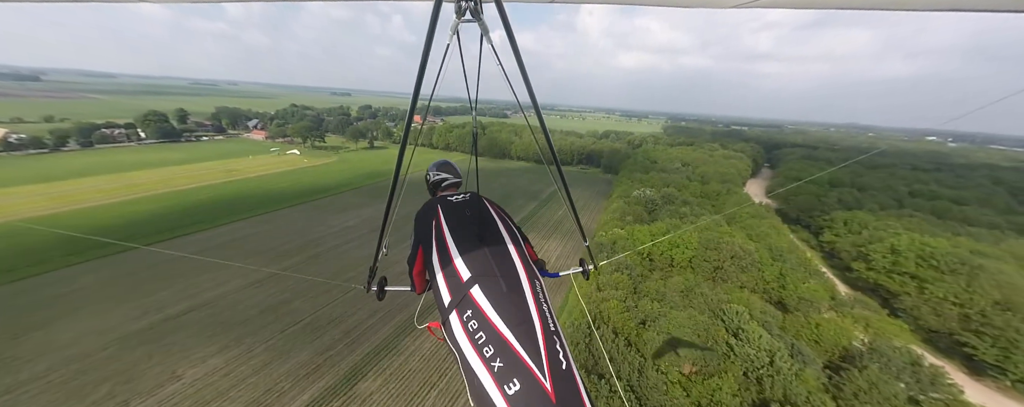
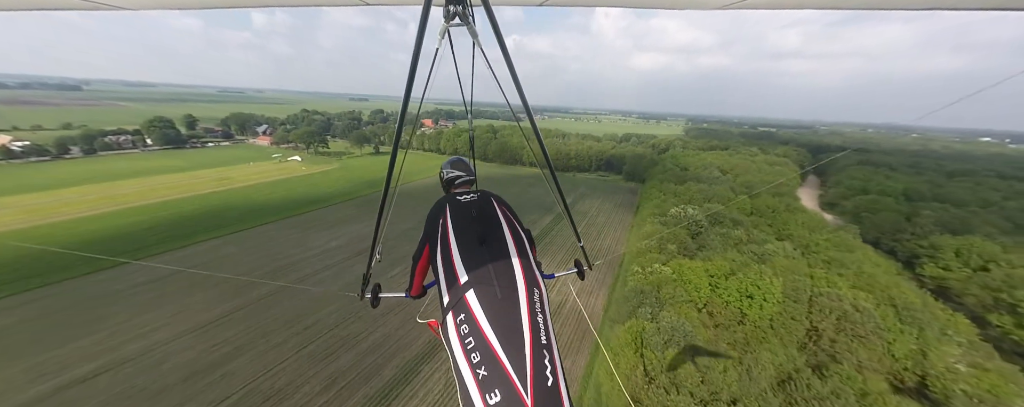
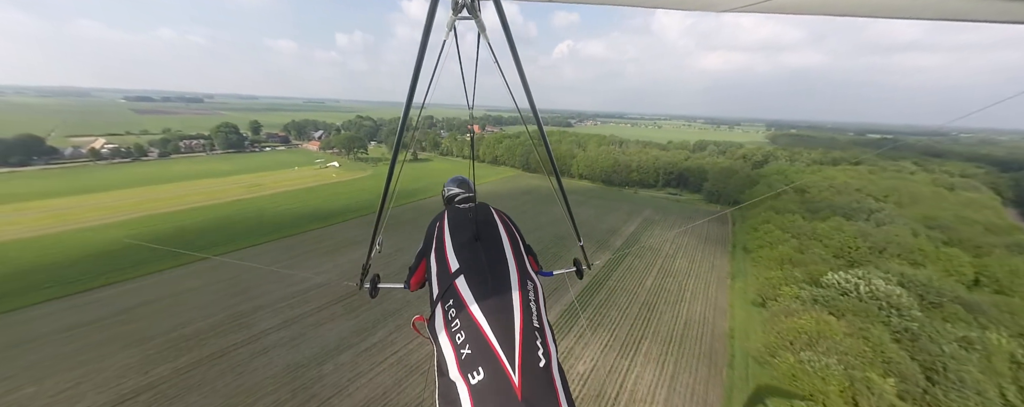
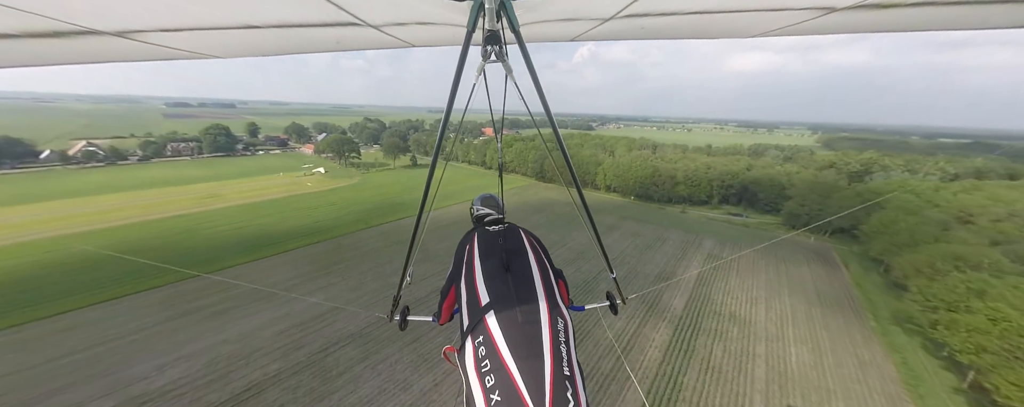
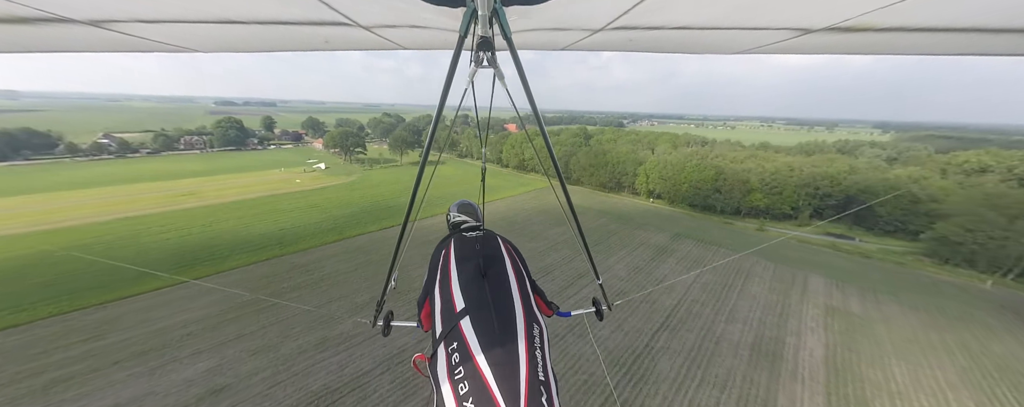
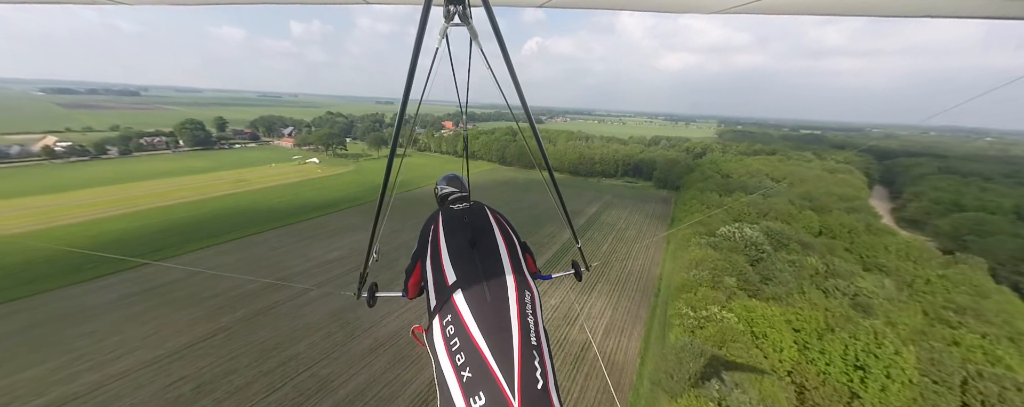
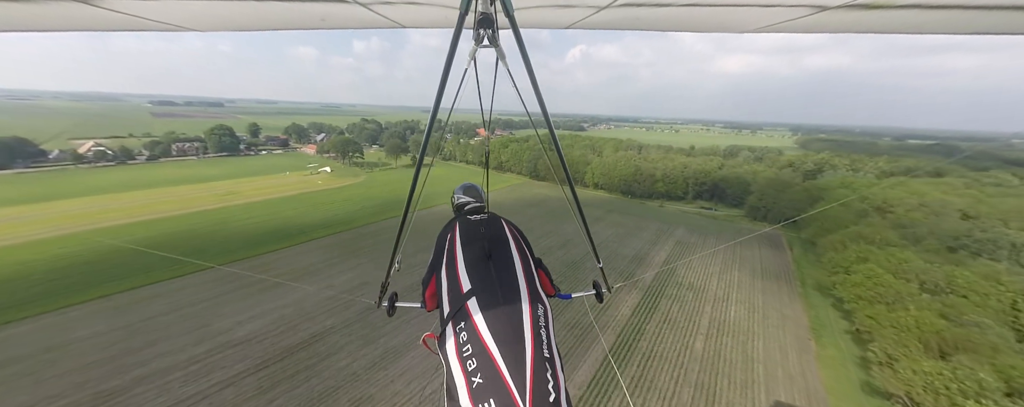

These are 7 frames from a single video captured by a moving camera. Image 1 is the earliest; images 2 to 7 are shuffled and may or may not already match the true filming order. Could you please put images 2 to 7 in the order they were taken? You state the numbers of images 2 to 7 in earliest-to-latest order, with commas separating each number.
2, 6, 3, 7, 4, 5
